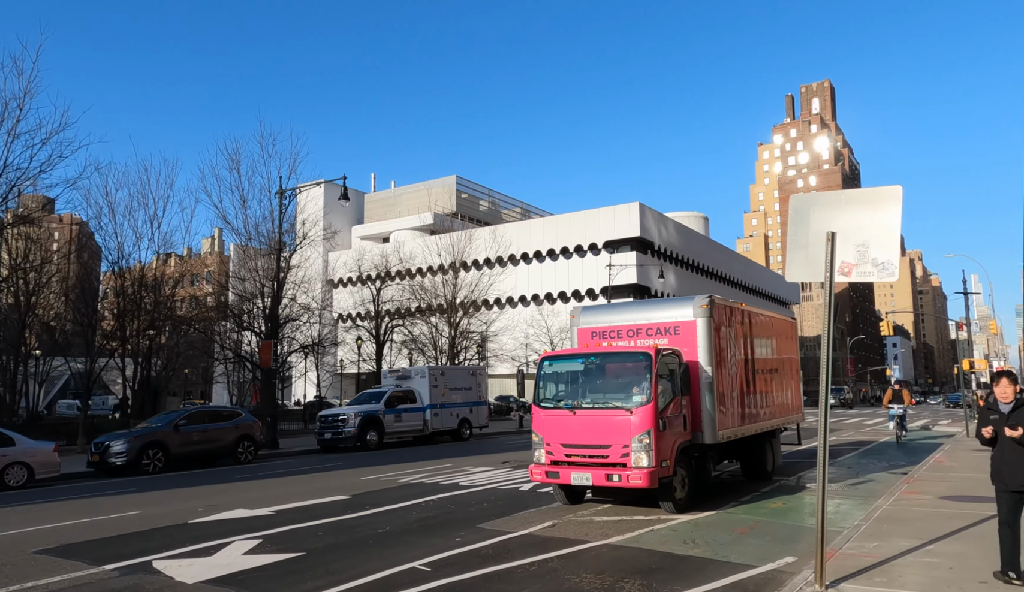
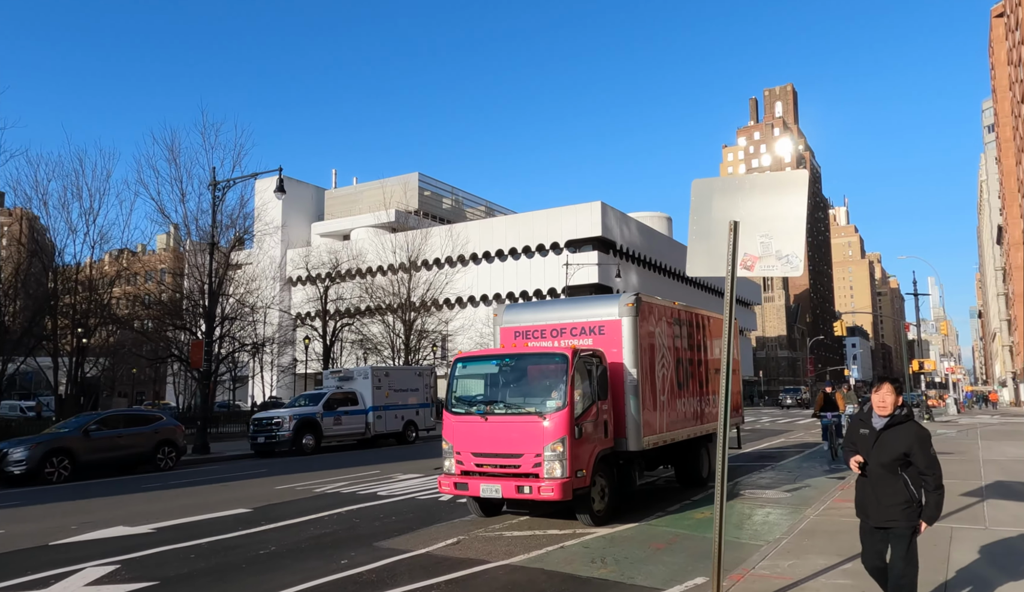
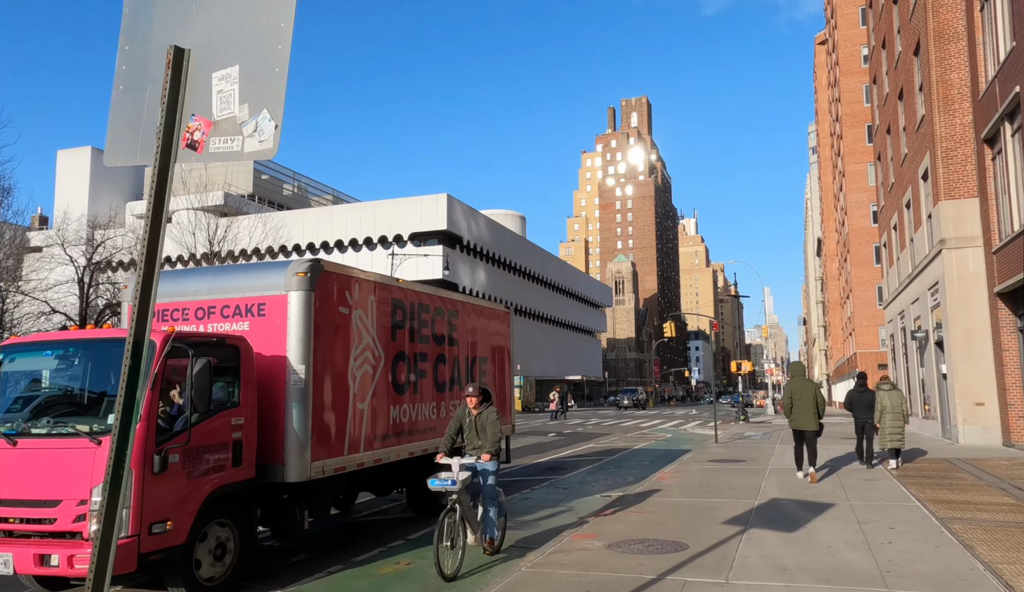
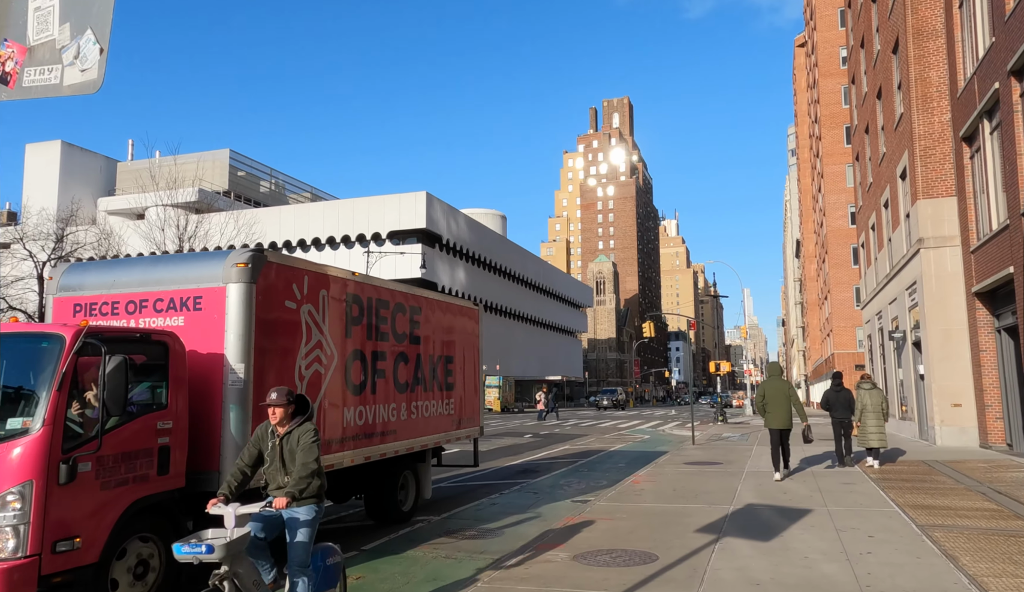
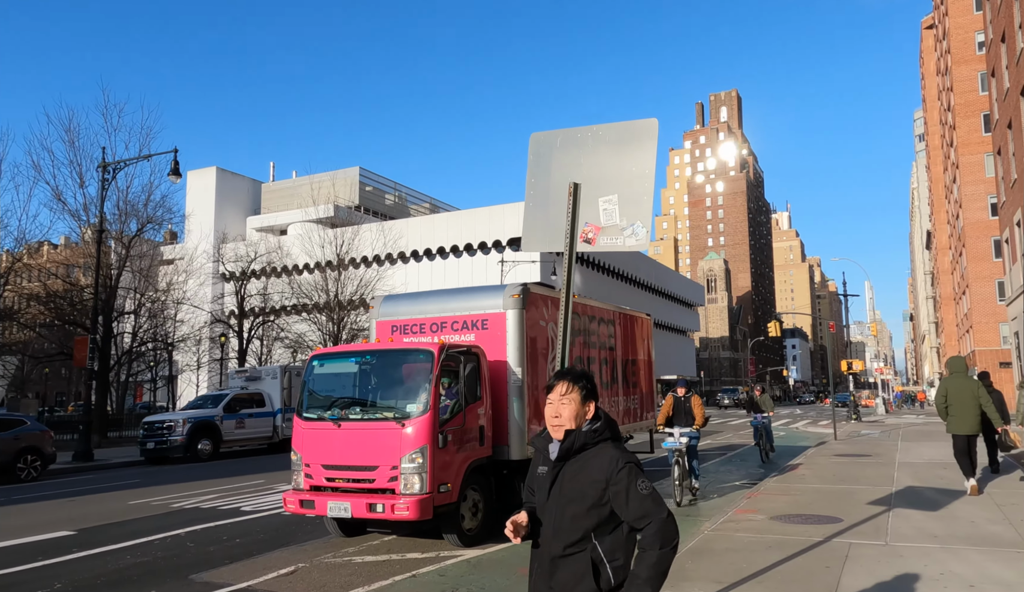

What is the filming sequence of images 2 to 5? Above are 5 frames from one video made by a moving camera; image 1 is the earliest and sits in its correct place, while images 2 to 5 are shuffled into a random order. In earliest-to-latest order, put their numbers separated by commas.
2, 5, 3, 4
